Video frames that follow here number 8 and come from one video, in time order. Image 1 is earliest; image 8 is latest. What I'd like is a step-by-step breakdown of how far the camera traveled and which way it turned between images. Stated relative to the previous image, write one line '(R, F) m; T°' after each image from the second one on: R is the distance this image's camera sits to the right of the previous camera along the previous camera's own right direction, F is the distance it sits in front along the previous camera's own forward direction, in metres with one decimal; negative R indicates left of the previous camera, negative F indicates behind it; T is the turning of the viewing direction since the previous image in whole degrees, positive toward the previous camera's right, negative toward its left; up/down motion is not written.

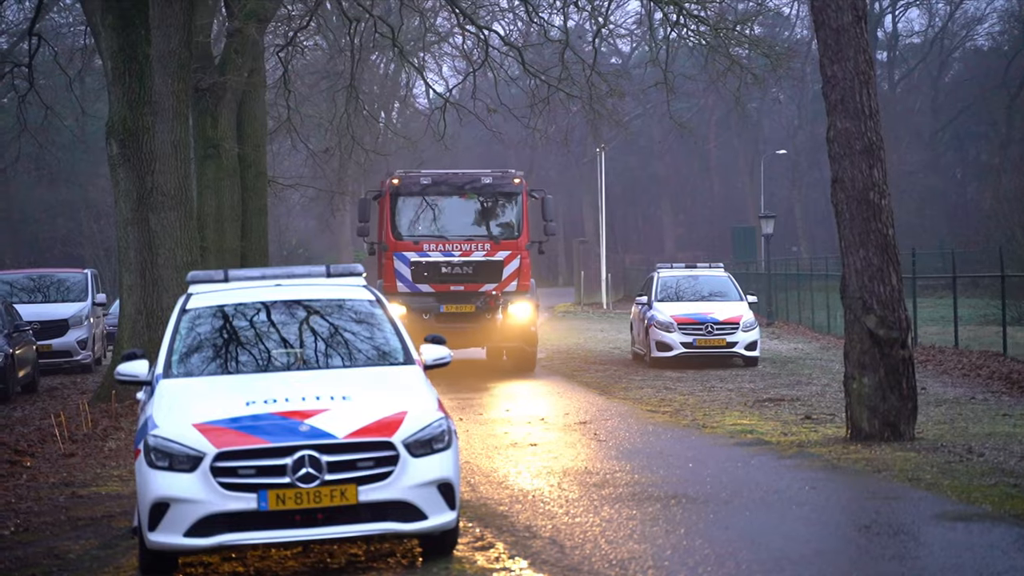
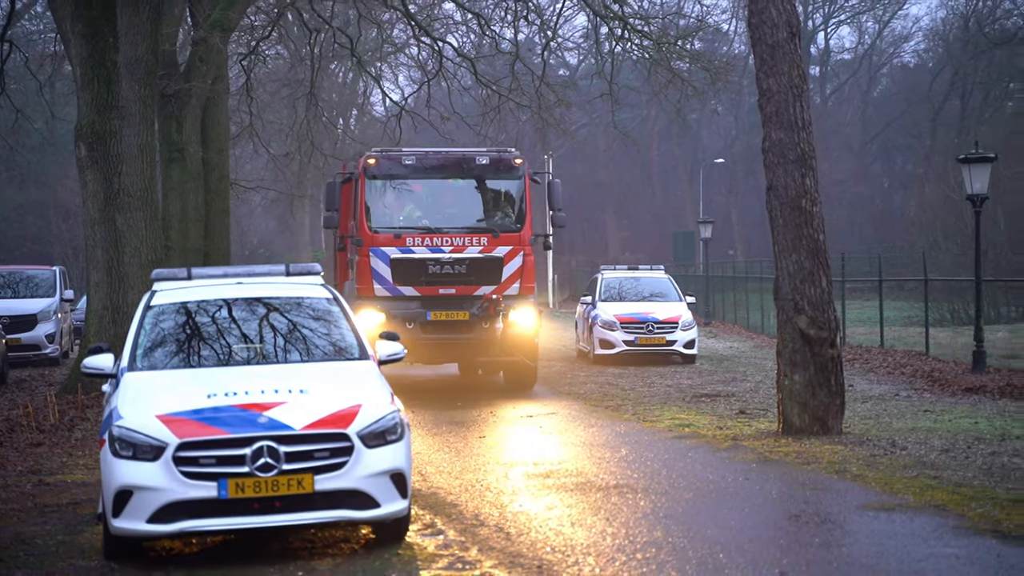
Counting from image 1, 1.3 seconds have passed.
(+0.5, -0.2) m; -2°
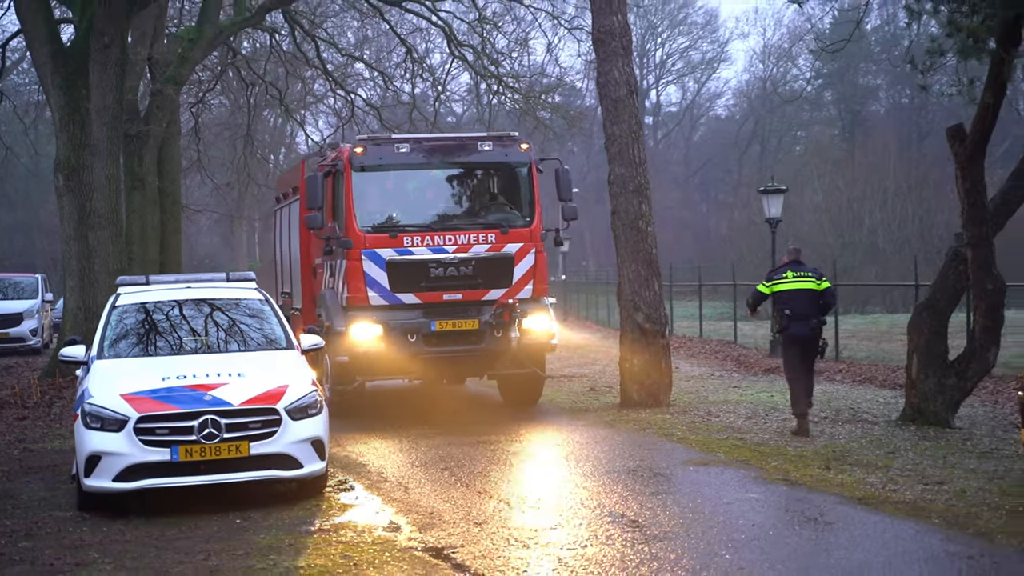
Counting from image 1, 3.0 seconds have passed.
(+0.5, -1.7) m; +3°
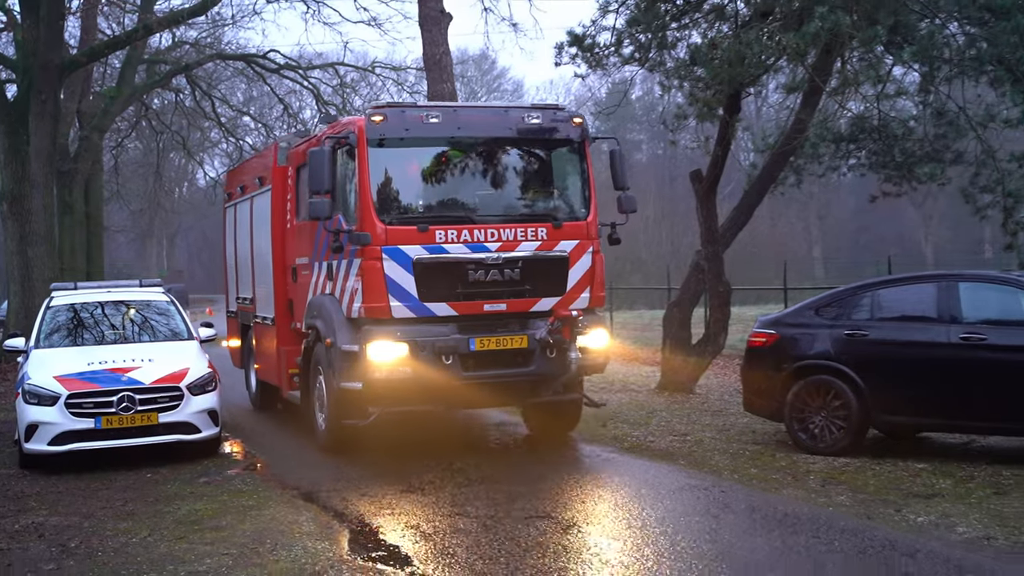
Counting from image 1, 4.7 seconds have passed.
(+0.5, -2.6) m; +6°
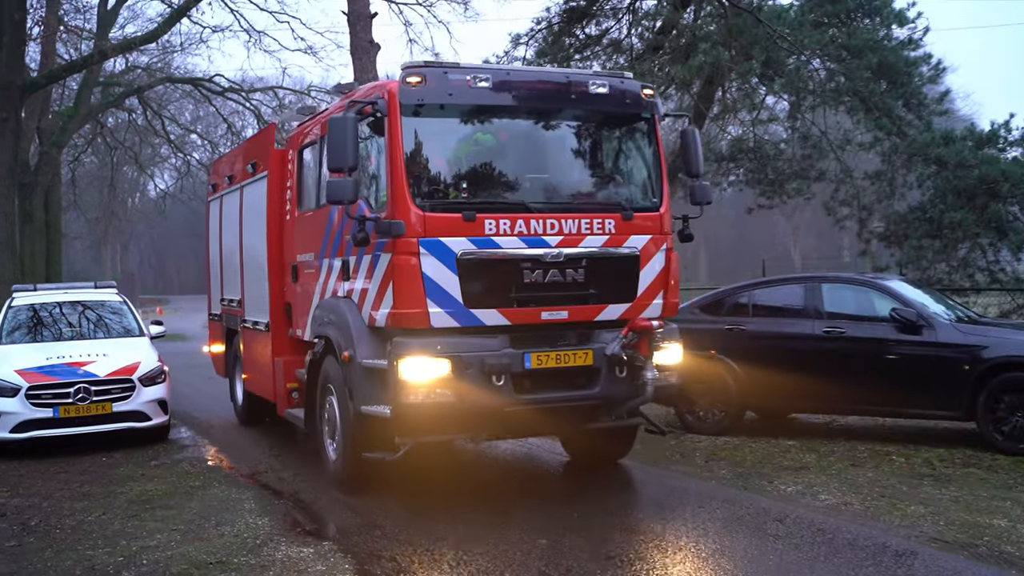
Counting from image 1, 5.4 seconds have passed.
(+0.2, -1.4) m; +4°
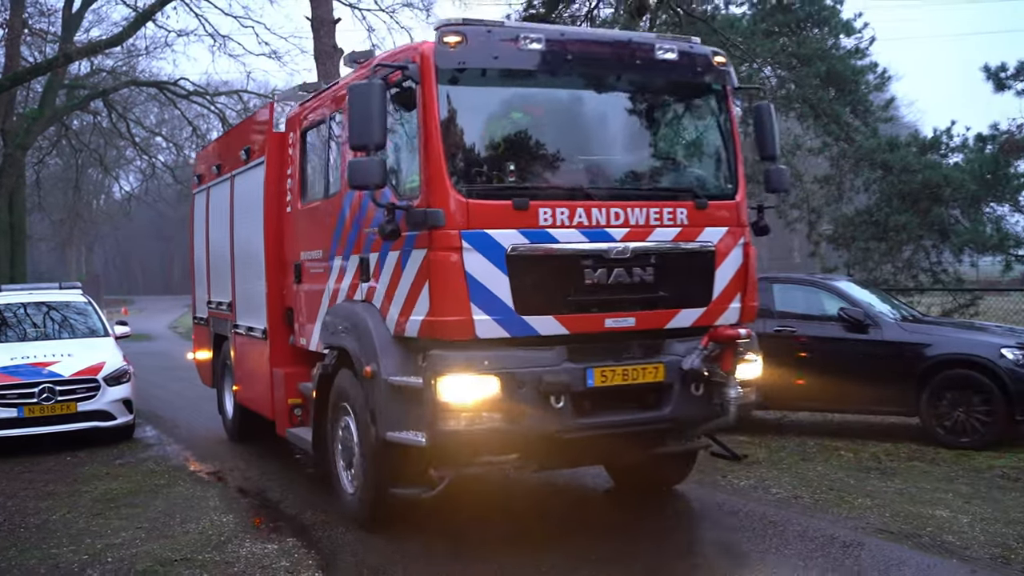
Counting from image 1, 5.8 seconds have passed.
(+0.1, -0.3) m; +2°
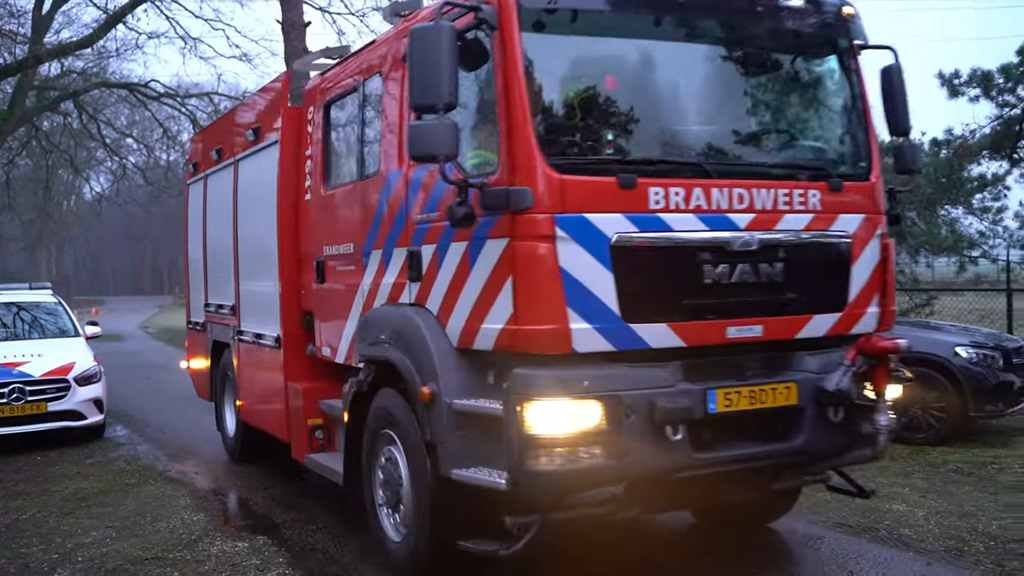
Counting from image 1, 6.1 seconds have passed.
(0.0, -0.2) m; +2°
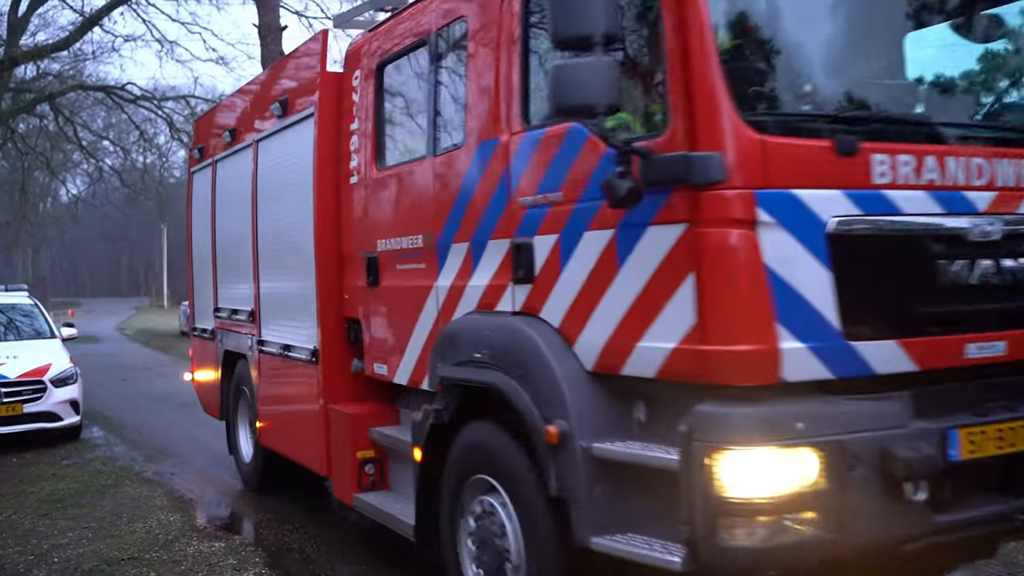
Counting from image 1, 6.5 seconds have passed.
(0.0, -0.2) m; +1°
